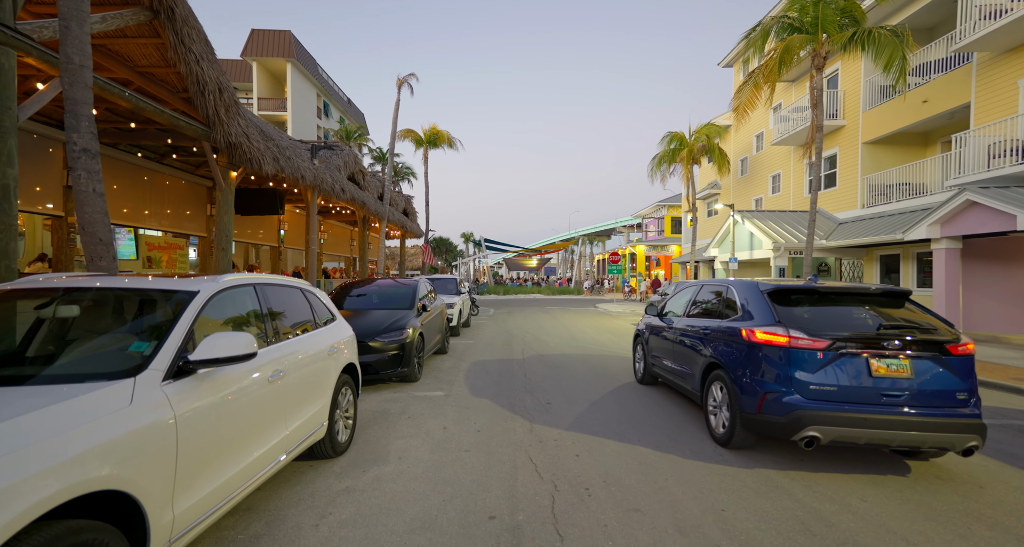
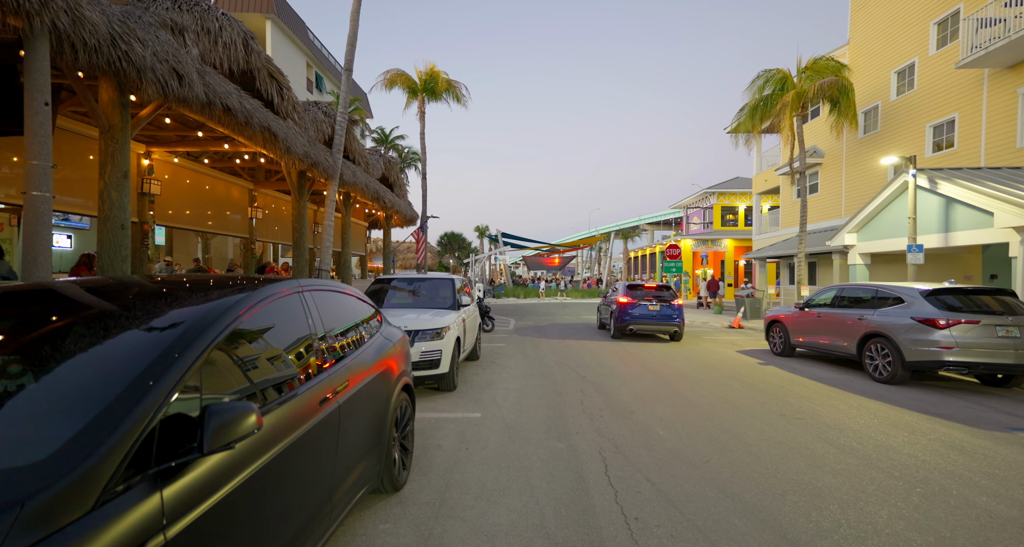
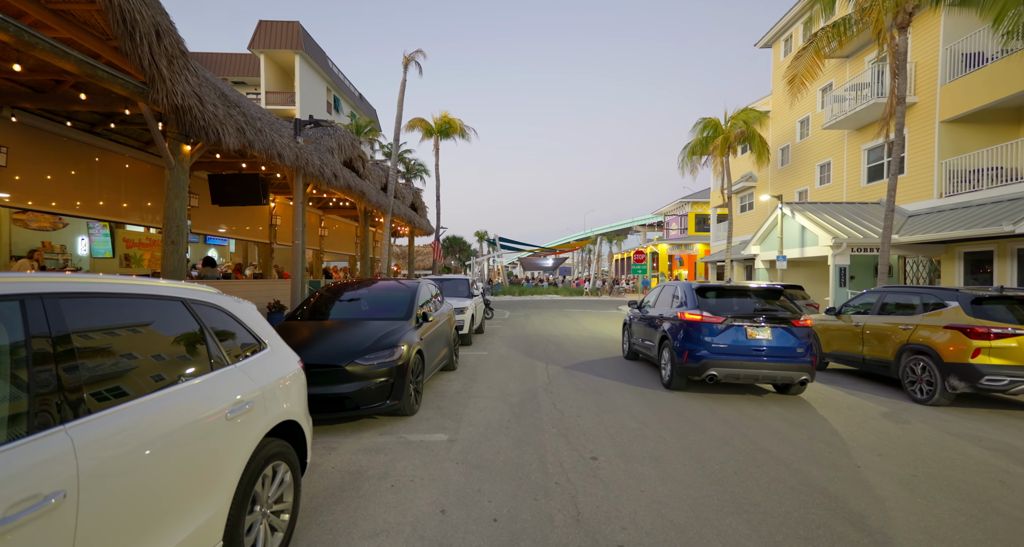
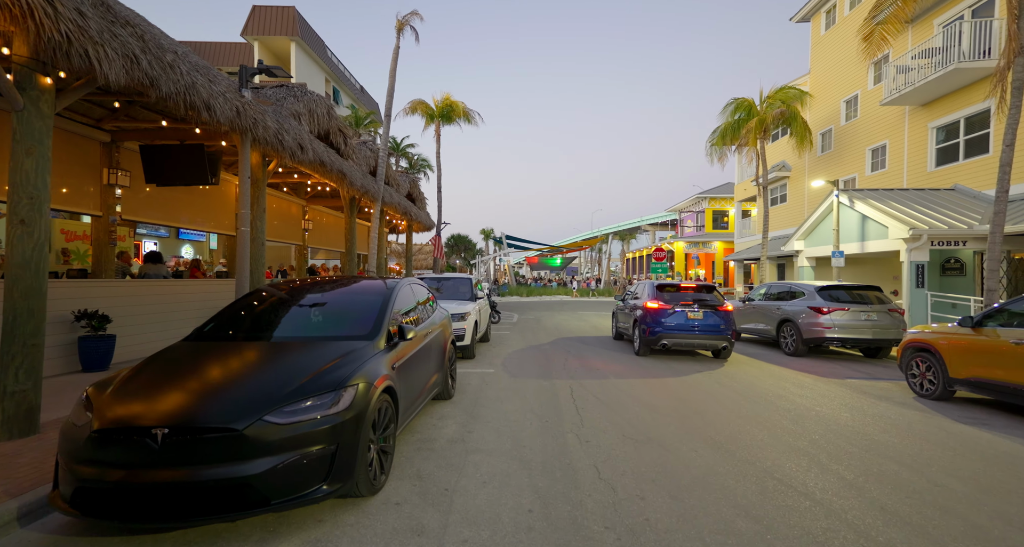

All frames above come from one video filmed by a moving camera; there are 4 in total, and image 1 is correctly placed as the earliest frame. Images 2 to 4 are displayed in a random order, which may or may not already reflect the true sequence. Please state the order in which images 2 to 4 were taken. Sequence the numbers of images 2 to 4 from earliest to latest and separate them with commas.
3, 4, 2
